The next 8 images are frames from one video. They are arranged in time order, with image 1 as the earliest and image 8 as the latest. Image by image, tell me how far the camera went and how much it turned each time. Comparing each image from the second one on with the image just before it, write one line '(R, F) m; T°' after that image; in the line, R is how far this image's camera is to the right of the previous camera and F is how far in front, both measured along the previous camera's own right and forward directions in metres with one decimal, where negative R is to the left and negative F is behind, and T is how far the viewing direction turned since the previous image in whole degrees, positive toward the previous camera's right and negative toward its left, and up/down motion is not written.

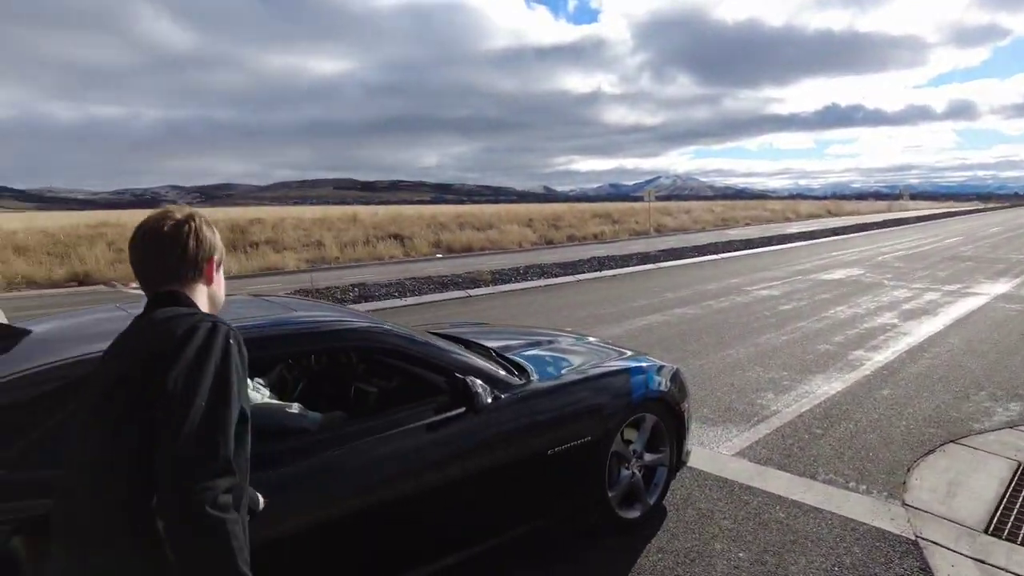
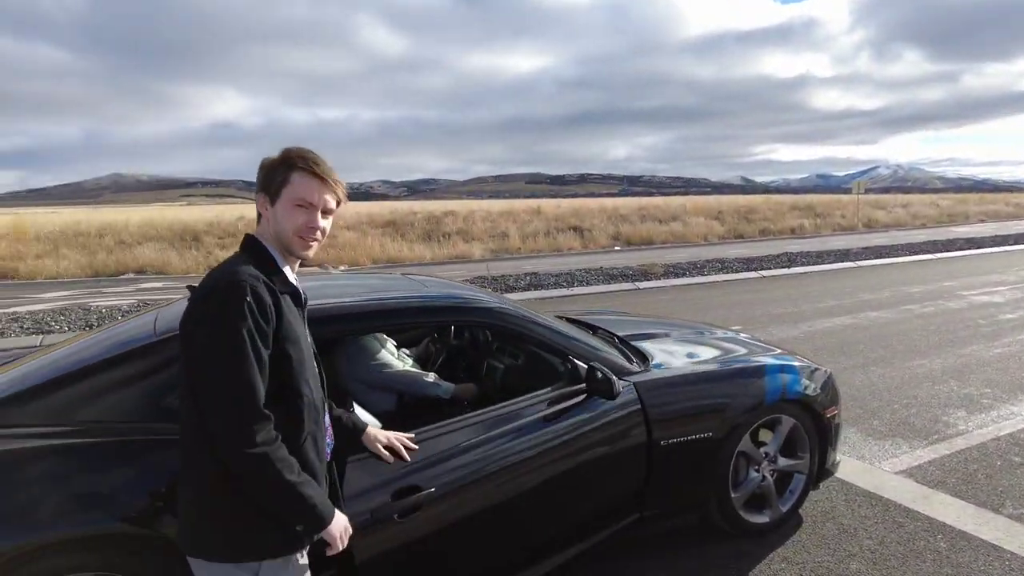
(+0.3, -0.1) m; -16°
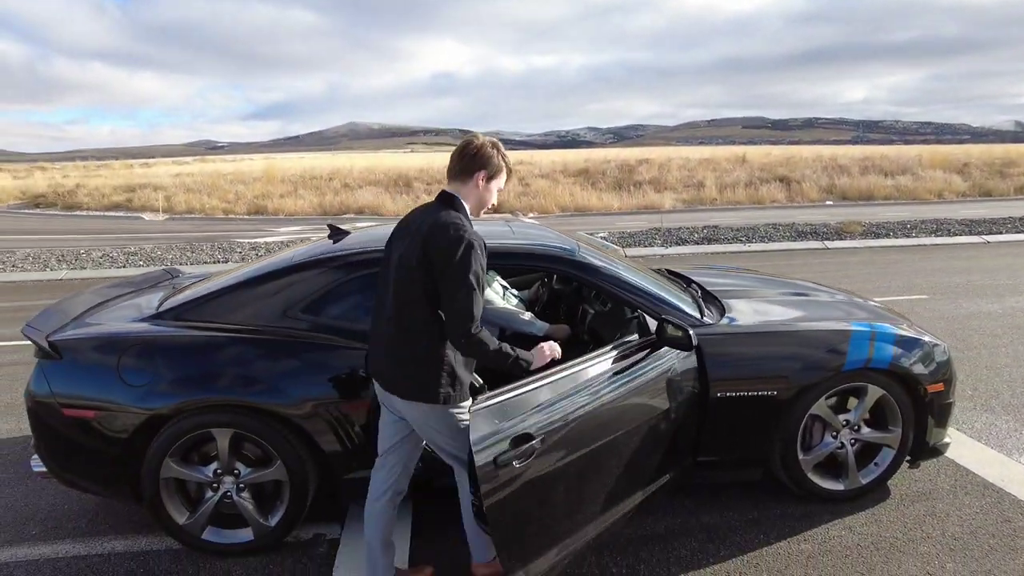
(+0.6, -0.2) m; -17°
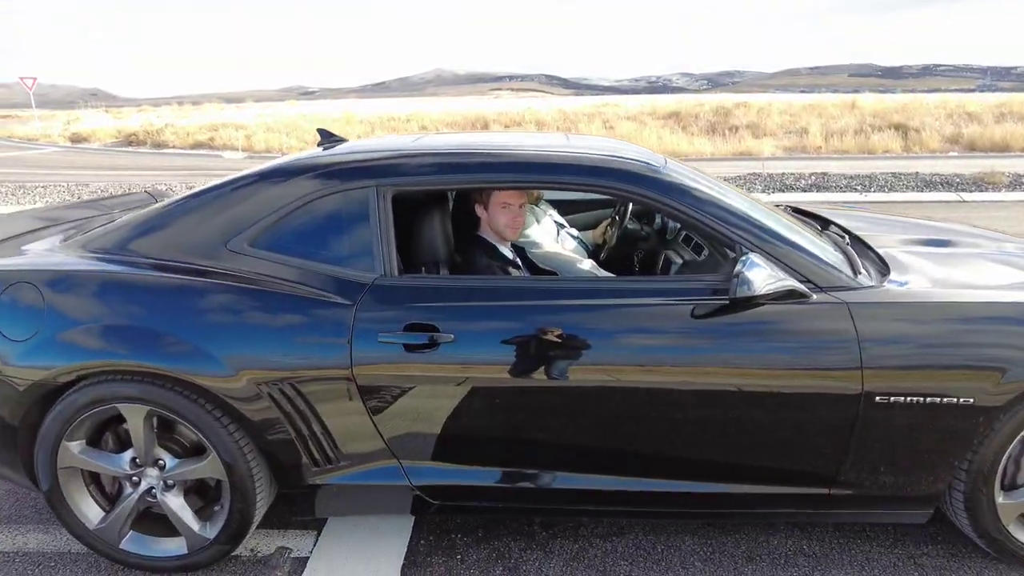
(+0.1, +1.0) m; -7°
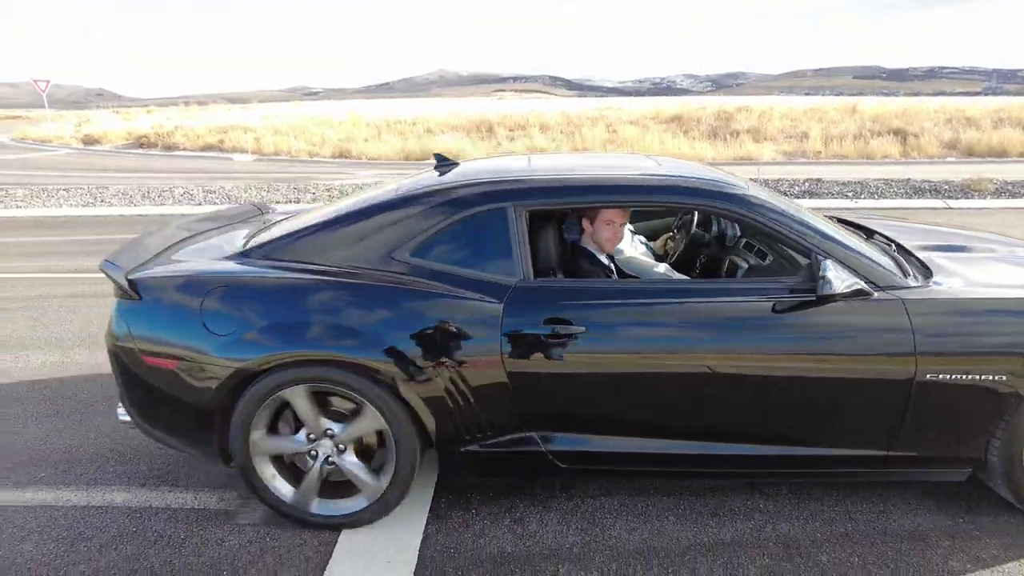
(0.0, -0.5) m; 0°
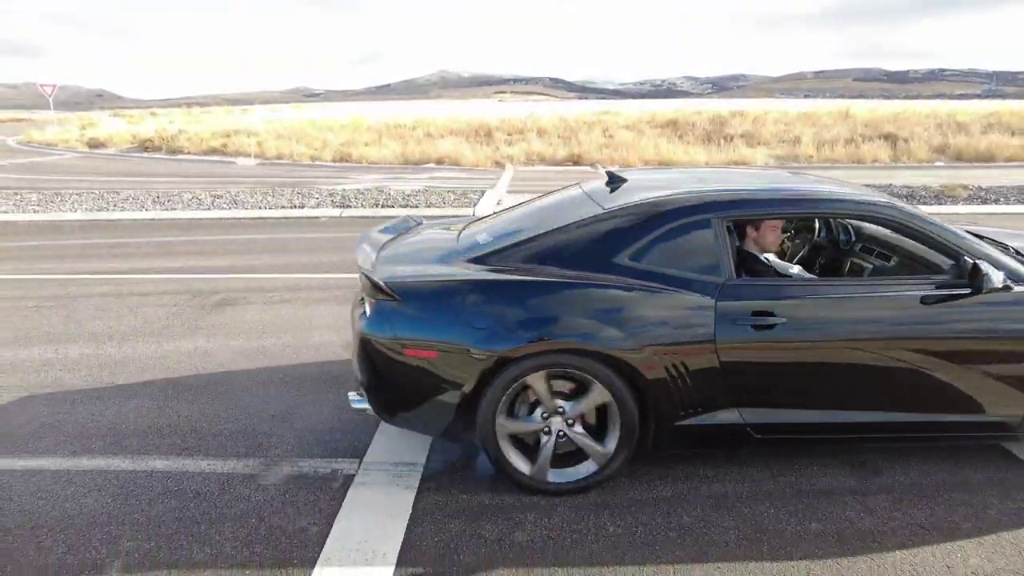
(+0.1, -0.5) m; 0°
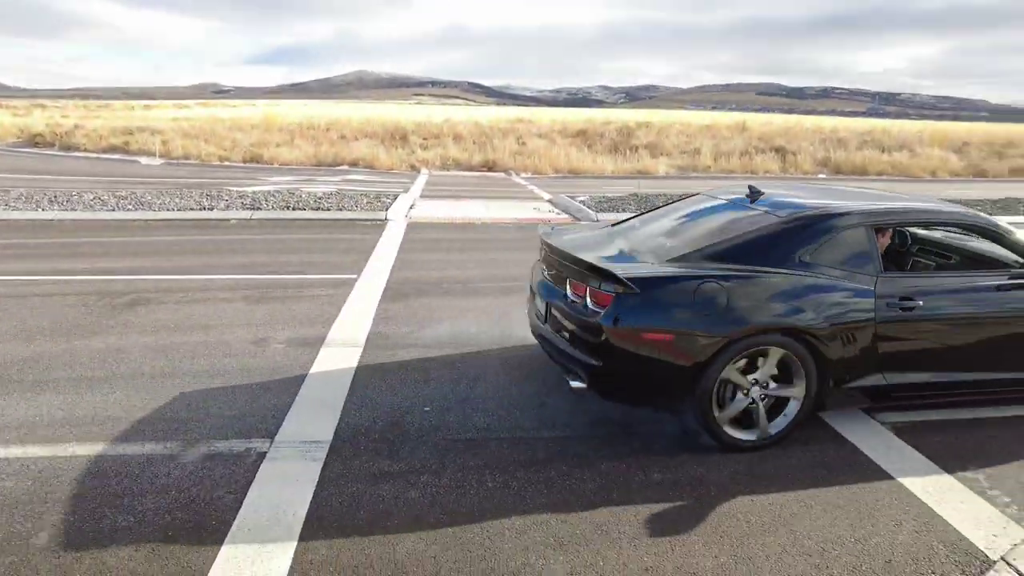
(+0.1, -0.5) m; +7°
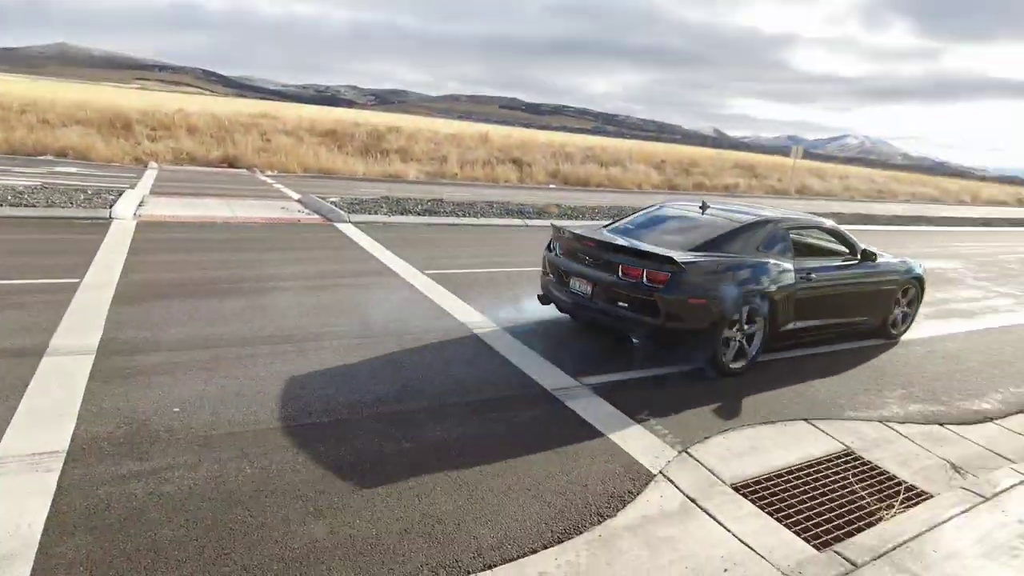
(0.0, -0.4) m; +21°
